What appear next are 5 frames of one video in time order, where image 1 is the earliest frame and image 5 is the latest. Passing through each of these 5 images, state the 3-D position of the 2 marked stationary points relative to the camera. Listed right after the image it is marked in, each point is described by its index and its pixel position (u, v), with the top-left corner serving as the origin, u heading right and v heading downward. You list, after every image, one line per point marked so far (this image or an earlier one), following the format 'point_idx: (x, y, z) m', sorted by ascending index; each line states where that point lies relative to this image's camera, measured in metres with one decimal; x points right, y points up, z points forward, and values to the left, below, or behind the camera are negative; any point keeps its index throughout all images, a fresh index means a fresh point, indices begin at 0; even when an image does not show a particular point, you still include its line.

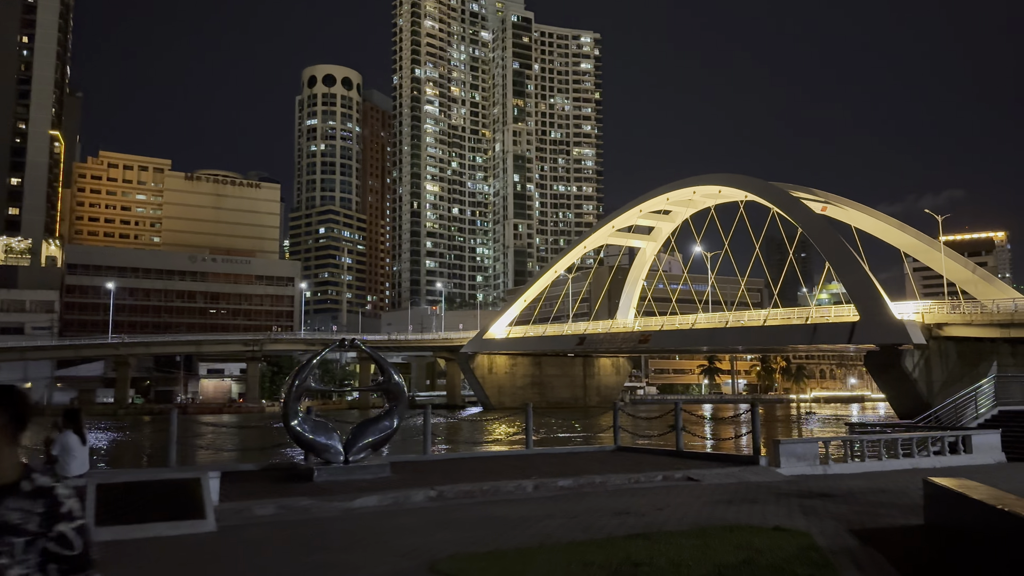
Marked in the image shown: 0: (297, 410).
0: (-3.3, -1.9, +11.4) m
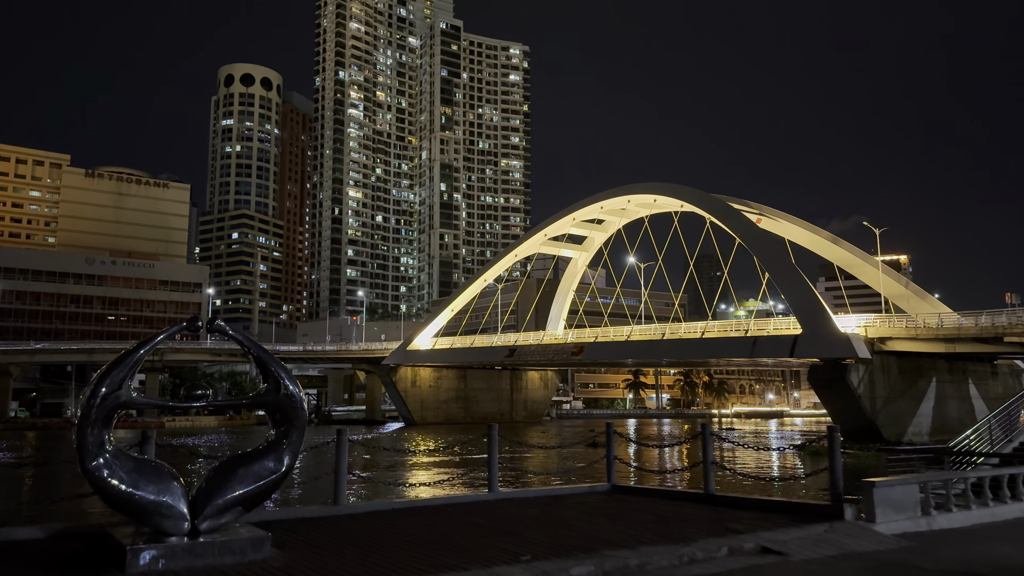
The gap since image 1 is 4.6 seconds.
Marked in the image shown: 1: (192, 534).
0: (-3.5, -1.3, +6.5) m
1: (-2.8, -2.1, +6.6) m
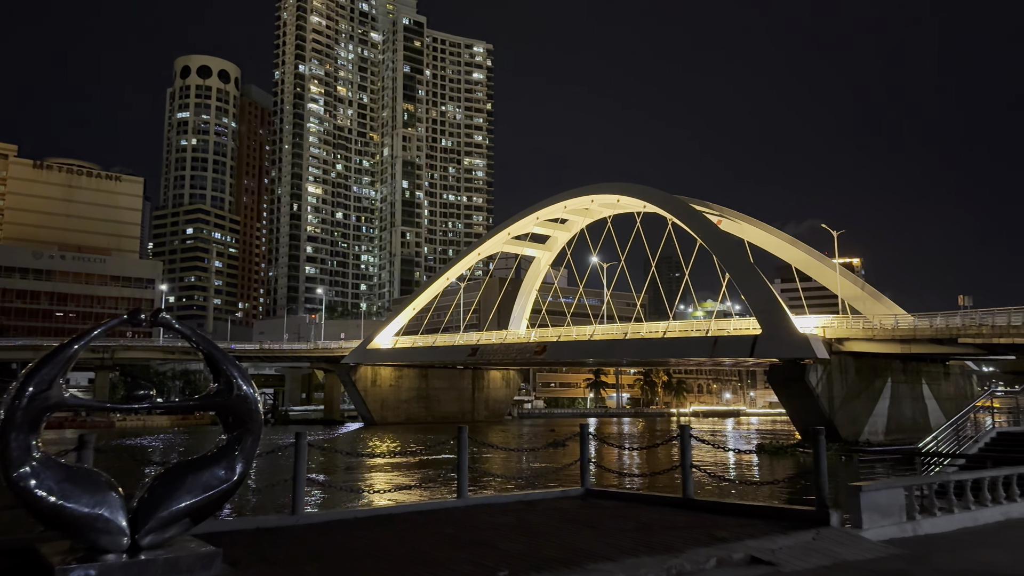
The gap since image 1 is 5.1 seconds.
0: (-3.7, -1.2, +5.8) m
1: (-3.0, -2.1, +5.9) m
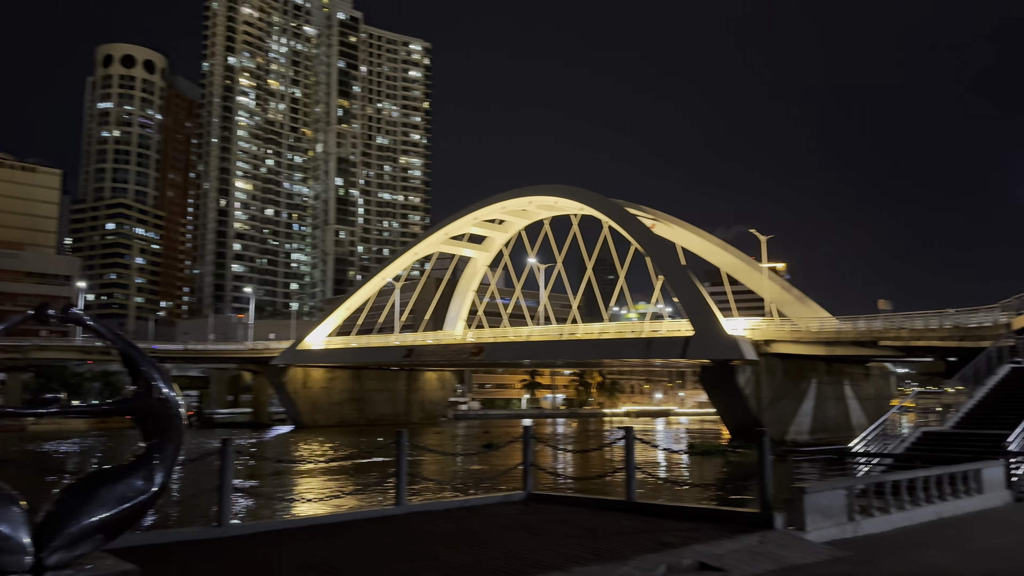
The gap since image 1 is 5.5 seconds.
0: (-4.0, -1.2, +5.1) m
1: (-3.4, -2.0, +5.4) m
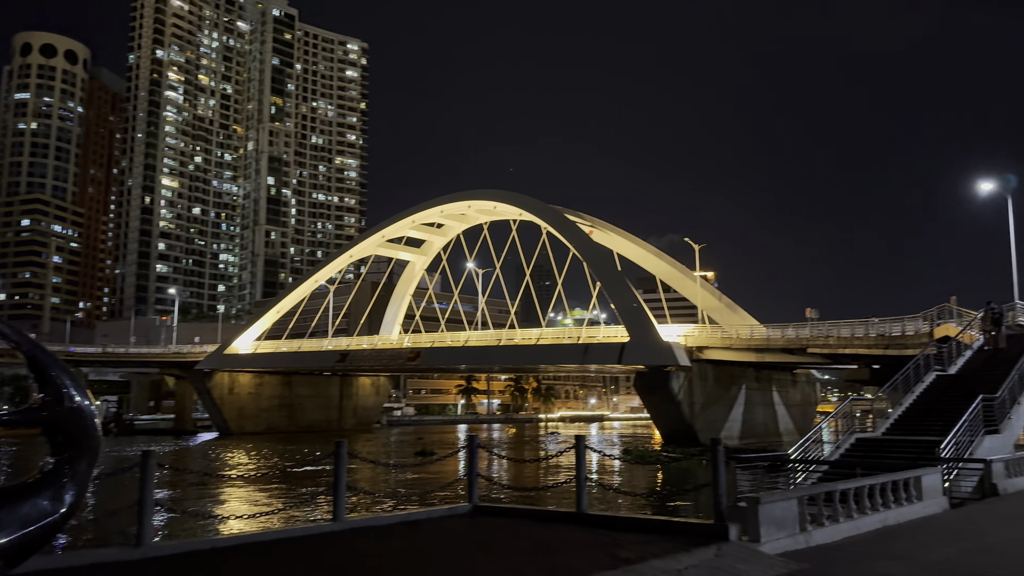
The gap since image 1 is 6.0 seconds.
0: (-4.3, -1.1, +4.4) m
1: (-3.7, -2.0, +4.7) m
